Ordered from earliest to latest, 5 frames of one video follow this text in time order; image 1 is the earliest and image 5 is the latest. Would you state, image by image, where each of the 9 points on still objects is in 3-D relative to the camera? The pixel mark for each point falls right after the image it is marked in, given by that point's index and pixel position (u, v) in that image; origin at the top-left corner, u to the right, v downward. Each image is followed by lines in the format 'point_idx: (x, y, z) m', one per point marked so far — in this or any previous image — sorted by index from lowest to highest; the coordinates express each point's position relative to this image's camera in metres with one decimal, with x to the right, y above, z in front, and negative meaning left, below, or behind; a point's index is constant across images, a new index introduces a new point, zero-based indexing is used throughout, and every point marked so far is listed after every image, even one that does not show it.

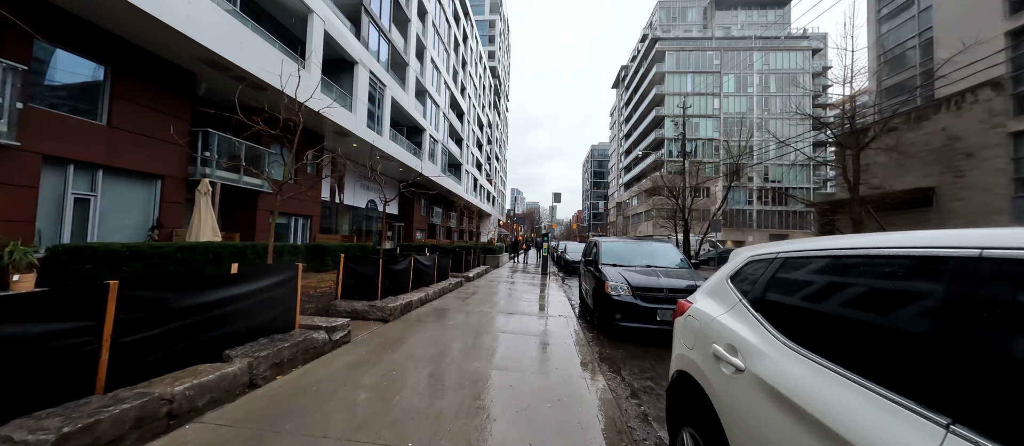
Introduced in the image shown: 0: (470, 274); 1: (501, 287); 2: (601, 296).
0: (-1.5, -1.9, +11.5) m
1: (-0.4, -2.2, +11.3) m
2: (+1.7, -1.4, +5.9) m
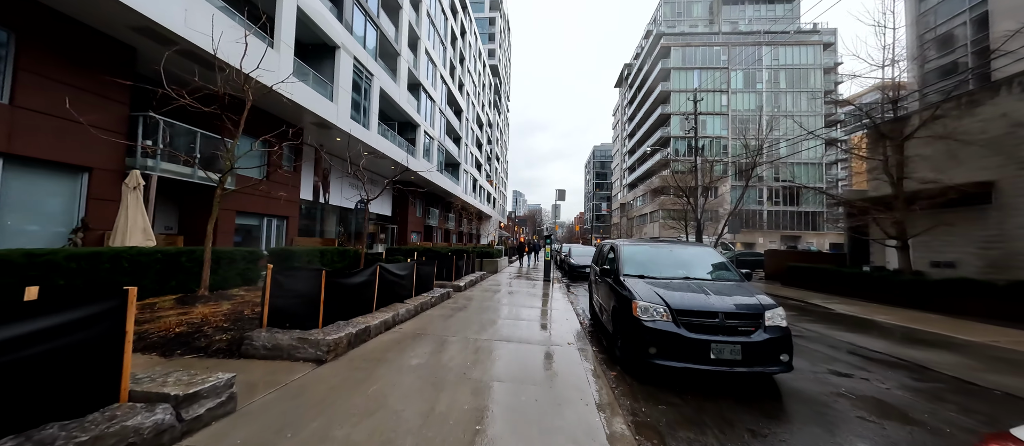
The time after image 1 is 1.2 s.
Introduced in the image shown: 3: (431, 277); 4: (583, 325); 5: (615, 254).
0: (-1.6, -1.9, +9.9) m
1: (-0.5, -2.3, +9.8) m
2: (+1.6, -1.3, +4.3) m
3: (-2.1, -1.4, +8.0) m
4: (+1.7, -2.3, +7.3) m
5: (+1.9, -0.5, +5.8) m
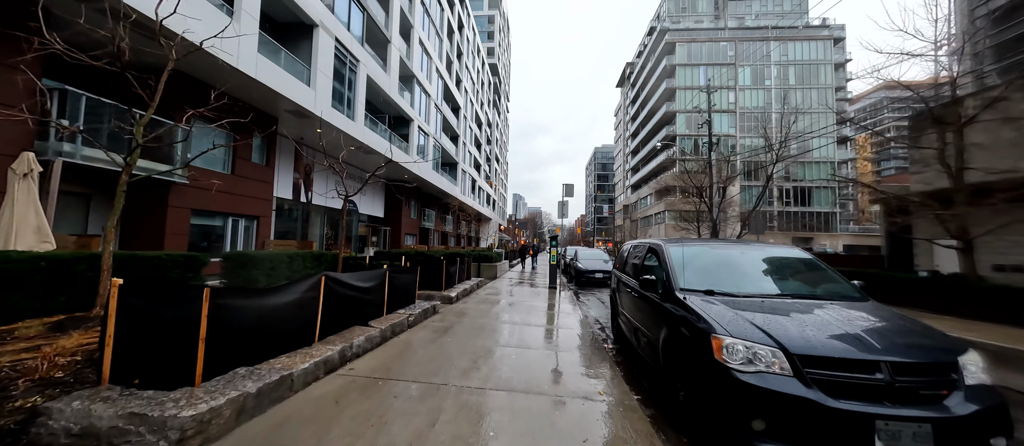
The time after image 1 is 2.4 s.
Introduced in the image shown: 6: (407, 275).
0: (-1.5, -1.9, +8.3) m
1: (-0.4, -2.2, +8.1) m
2: (+1.6, -1.2, +2.7) m
3: (-2.1, -1.3, +6.4) m
4: (+1.7, -2.3, +5.7) m
5: (+2.0, -0.4, +4.2) m
6: (-2.1, -1.0, +6.2) m
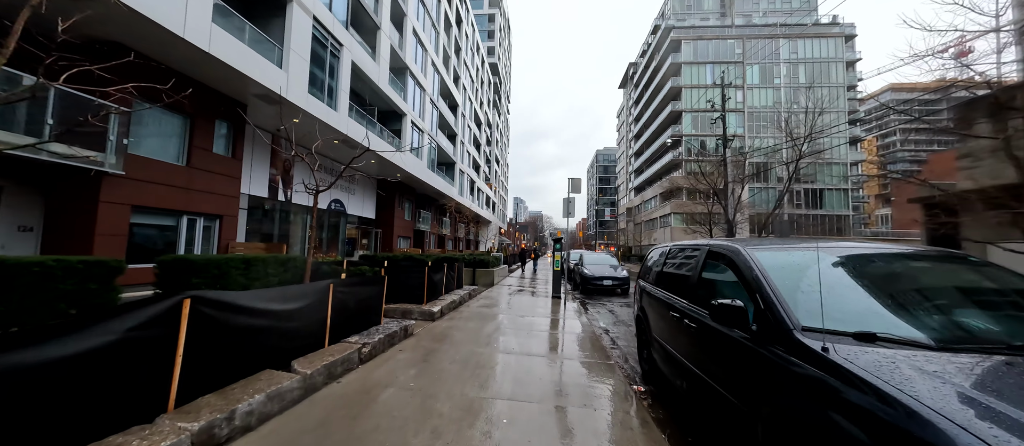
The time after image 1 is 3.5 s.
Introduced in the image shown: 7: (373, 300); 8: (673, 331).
0: (-1.6, -1.8, +6.8) m
1: (-0.5, -2.2, +6.6) m
2: (+1.5, -1.1, +1.2) m
3: (-2.2, -1.3, +4.9) m
4: (+1.6, -2.2, +4.1) m
5: (+1.9, -0.4, +2.7) m
6: (-2.2, -1.0, +4.8) m
7: (-2.2, -1.2, +4.9) m
8: (+1.8, -1.2, +3.6) m
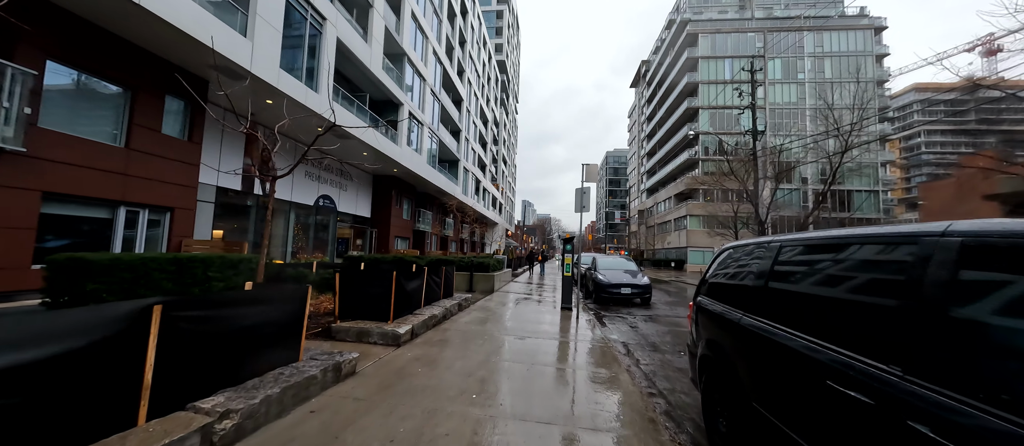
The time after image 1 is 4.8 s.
0: (-1.7, -1.7, +5.1) m
1: (-0.6, -2.0, +4.9) m
2: (+1.3, -0.9, -0.6) m
3: (-2.3, -1.1, +3.2) m
4: (+1.5, -2.0, +2.3) m
5: (+1.7, -0.2, +0.9) m
6: (-2.3, -0.8, +3.0) m
7: (-2.3, -1.0, +3.2) m
8: (+1.7, -1.1, +1.8) m
